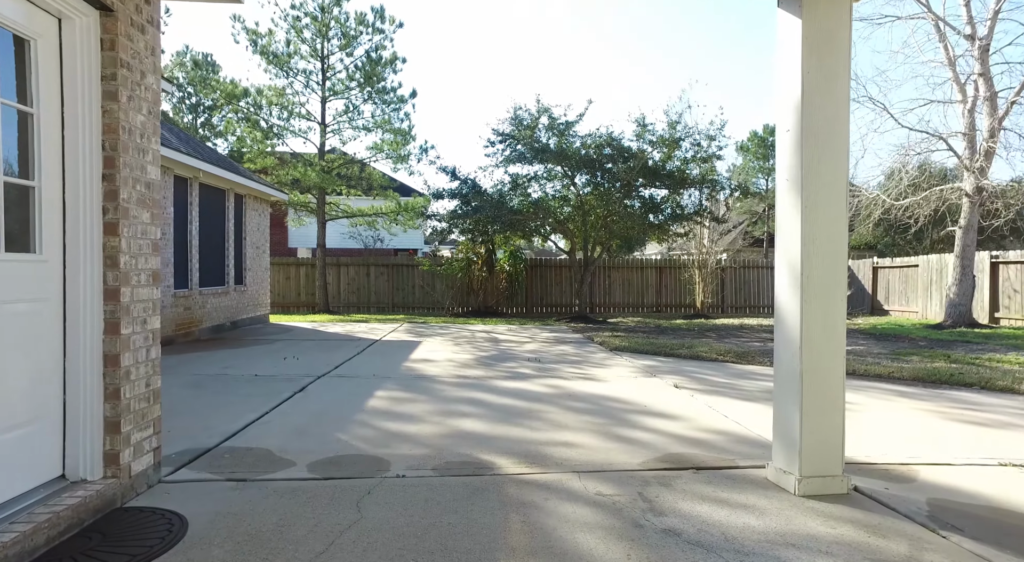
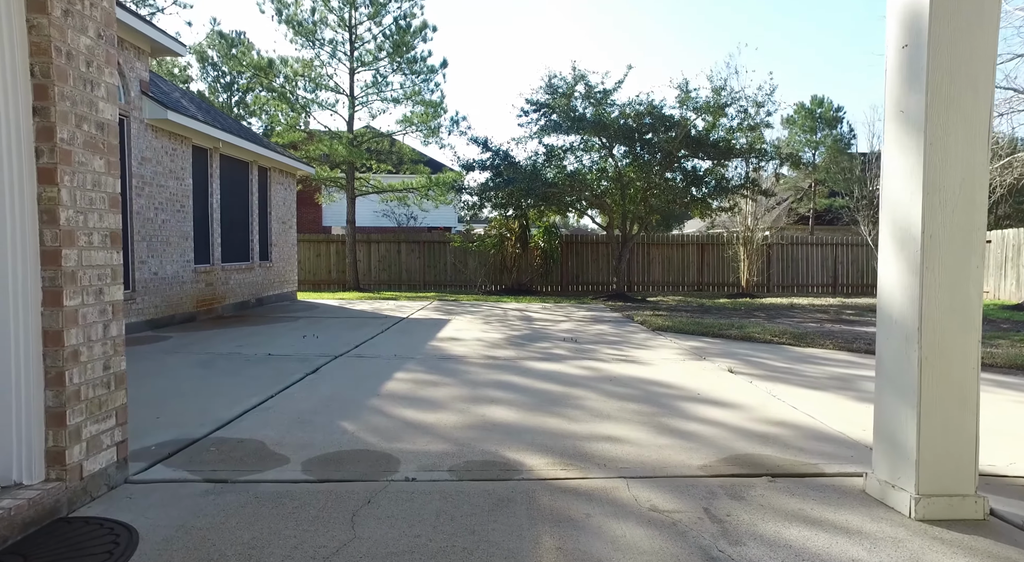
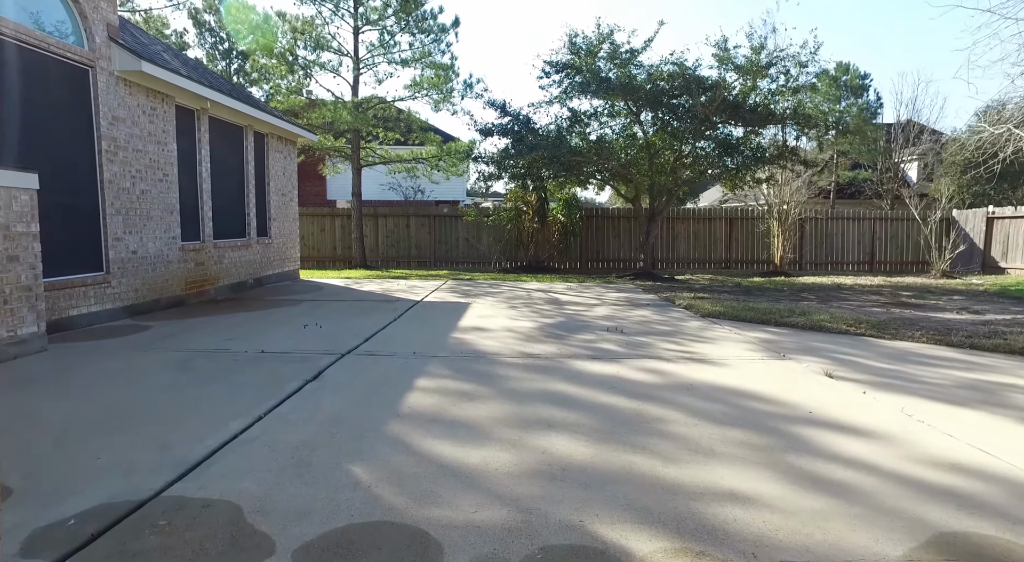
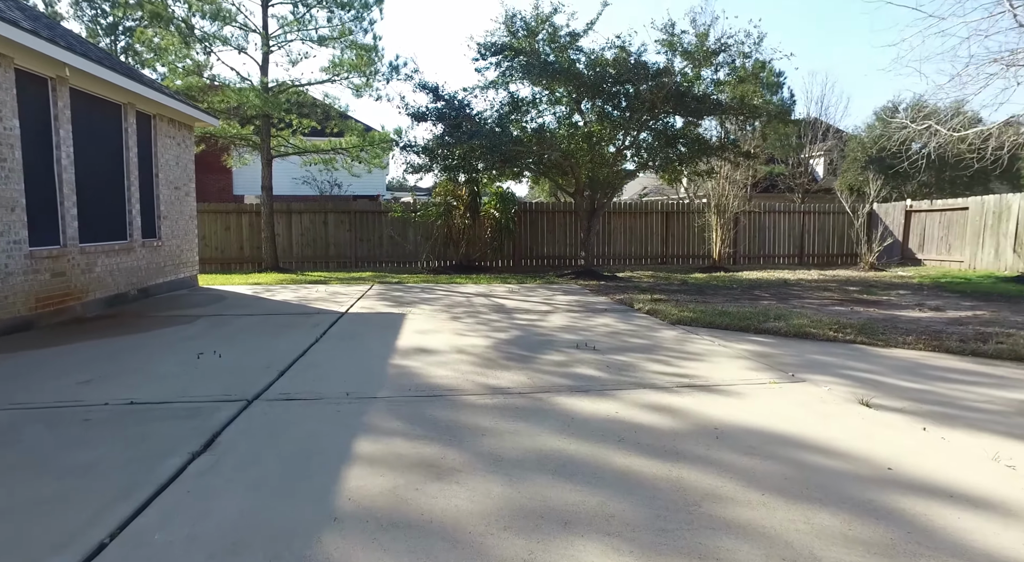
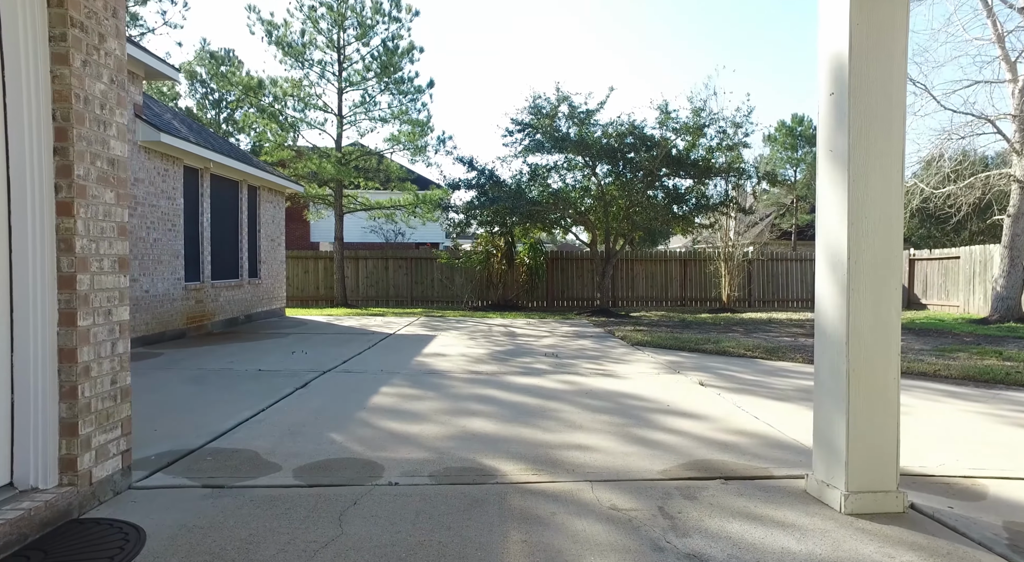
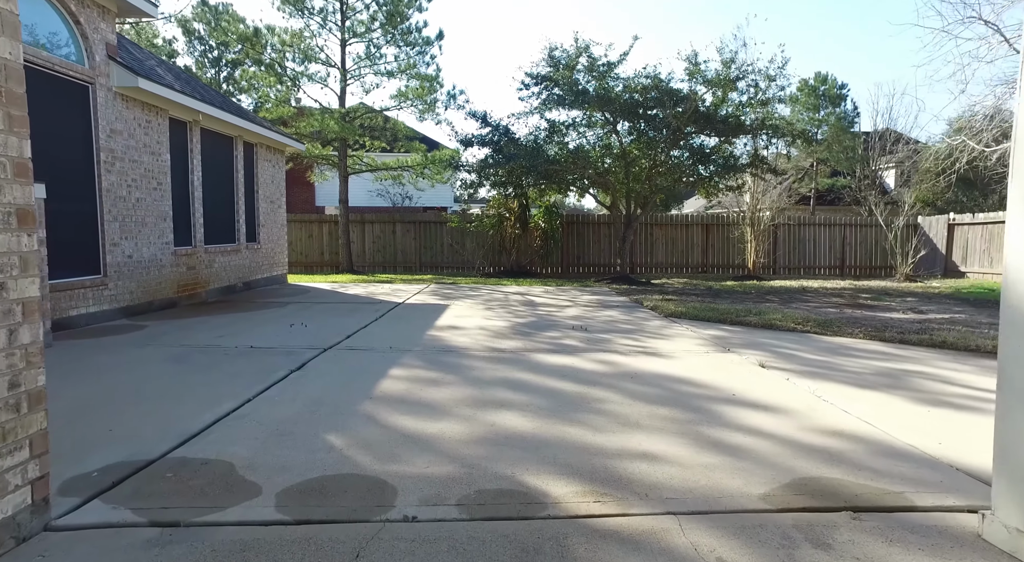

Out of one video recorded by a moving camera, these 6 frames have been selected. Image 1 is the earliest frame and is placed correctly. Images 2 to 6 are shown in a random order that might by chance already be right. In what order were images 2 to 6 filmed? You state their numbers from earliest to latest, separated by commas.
5, 2, 6, 3, 4
